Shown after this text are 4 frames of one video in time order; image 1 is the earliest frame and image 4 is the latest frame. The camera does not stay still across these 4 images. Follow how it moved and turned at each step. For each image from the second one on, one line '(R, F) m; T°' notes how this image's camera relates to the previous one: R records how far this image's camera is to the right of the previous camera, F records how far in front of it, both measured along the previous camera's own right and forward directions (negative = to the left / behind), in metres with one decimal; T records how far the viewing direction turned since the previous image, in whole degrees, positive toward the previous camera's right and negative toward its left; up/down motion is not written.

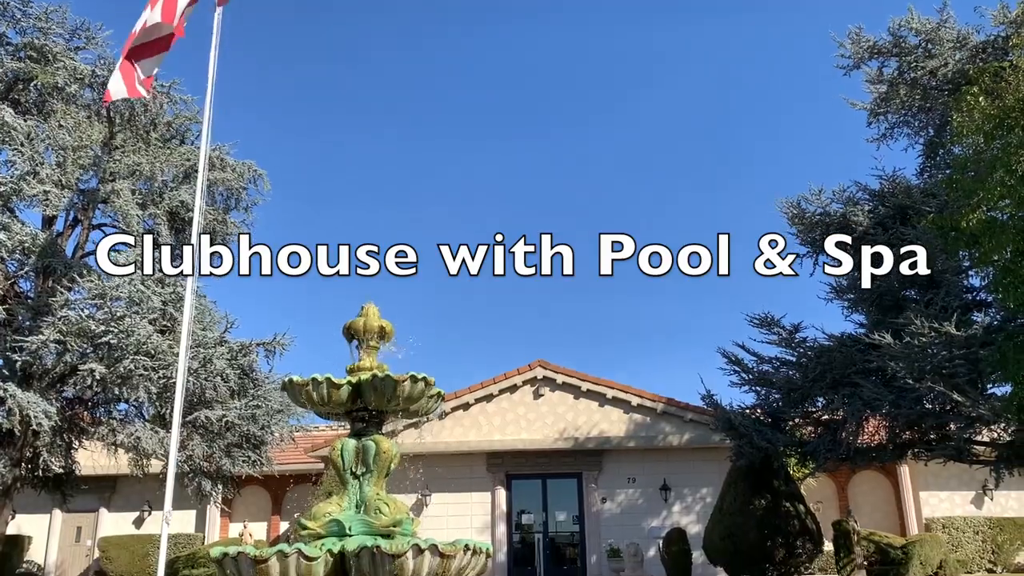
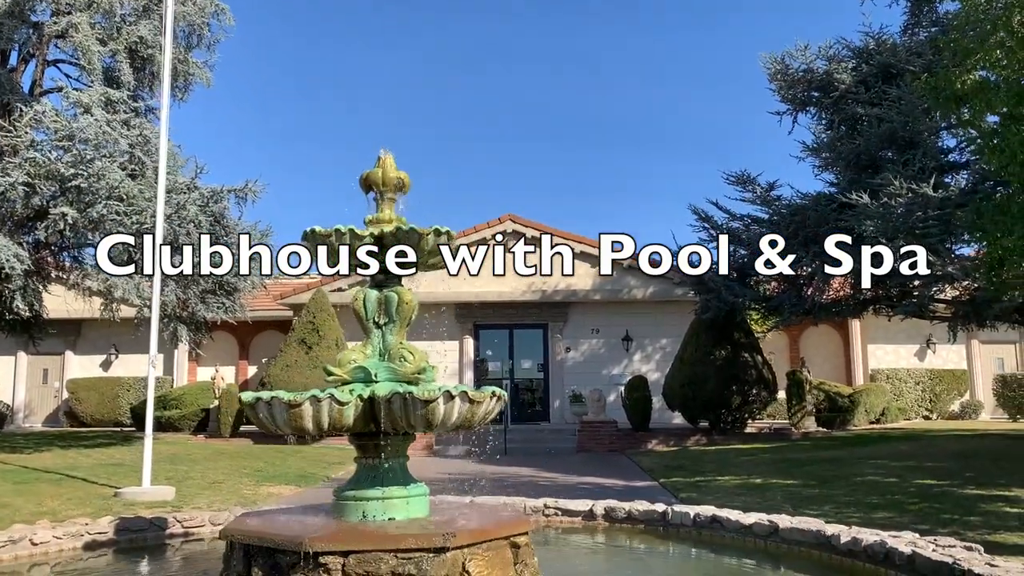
(-0.3, 0.0) m; +3°
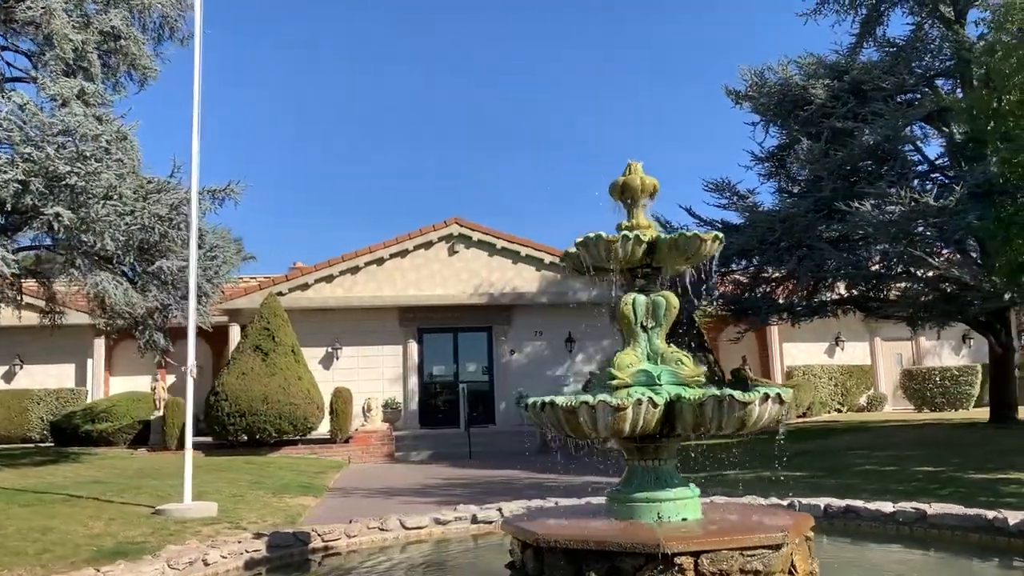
(-2.0, +0.1) m; +8°
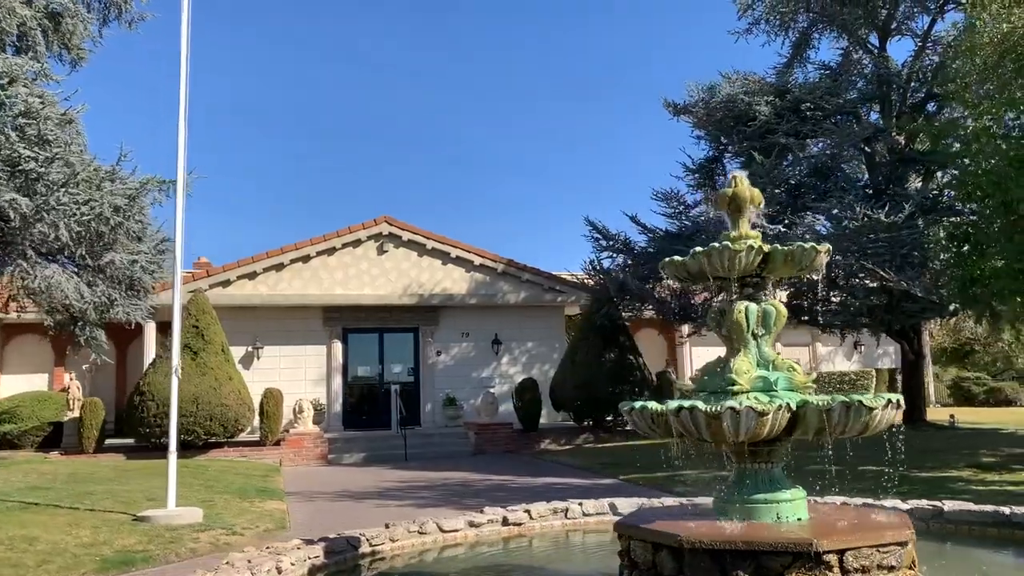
(-1.3, 0.0) m; +8°
